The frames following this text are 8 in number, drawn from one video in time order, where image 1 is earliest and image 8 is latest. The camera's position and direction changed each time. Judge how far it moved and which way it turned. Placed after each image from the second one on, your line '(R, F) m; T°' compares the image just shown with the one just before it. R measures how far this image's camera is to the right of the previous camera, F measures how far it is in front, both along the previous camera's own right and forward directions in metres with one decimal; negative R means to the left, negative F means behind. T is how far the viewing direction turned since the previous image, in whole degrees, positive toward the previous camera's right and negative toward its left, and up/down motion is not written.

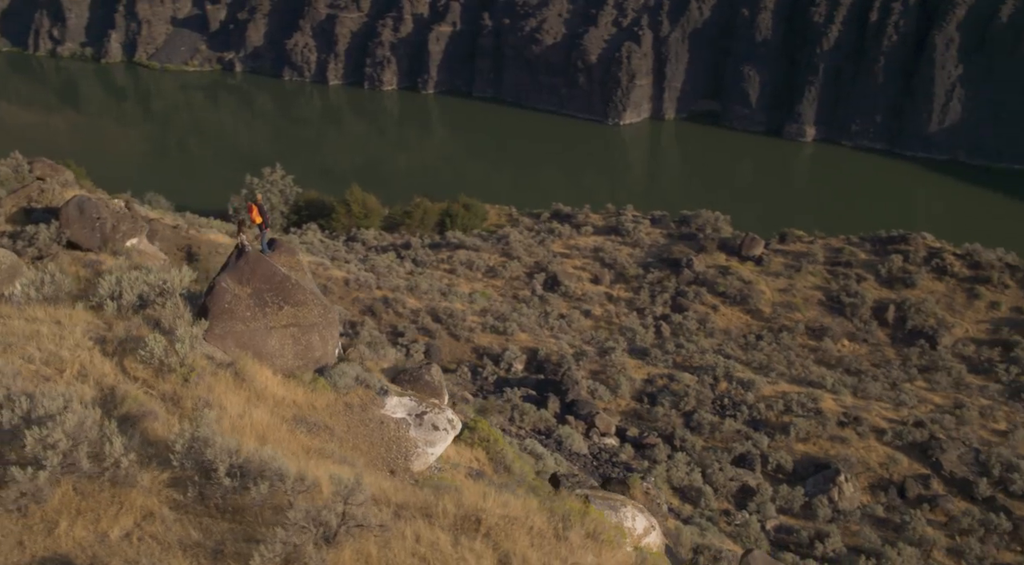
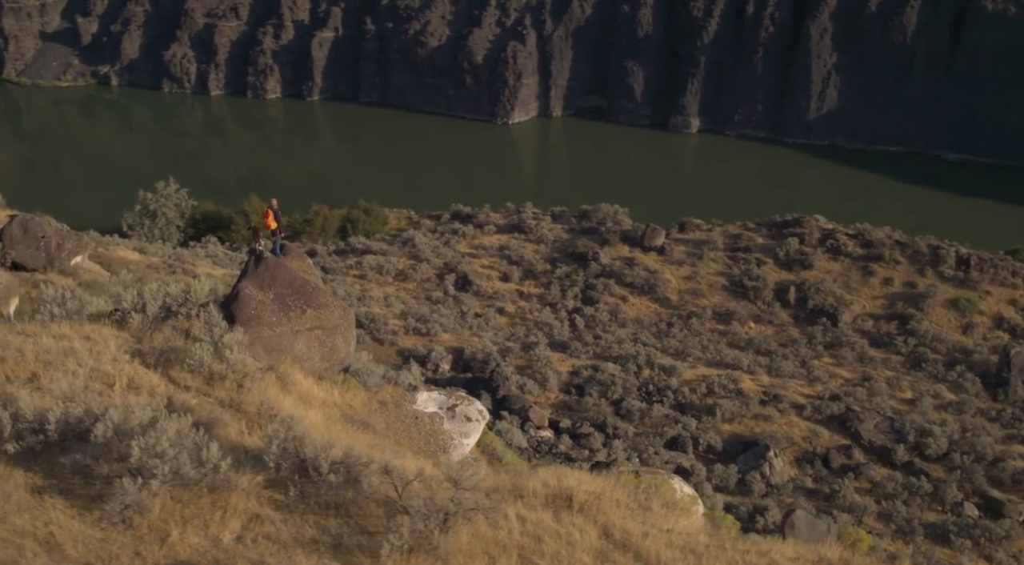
(-2.1, -0.3) m; +7°
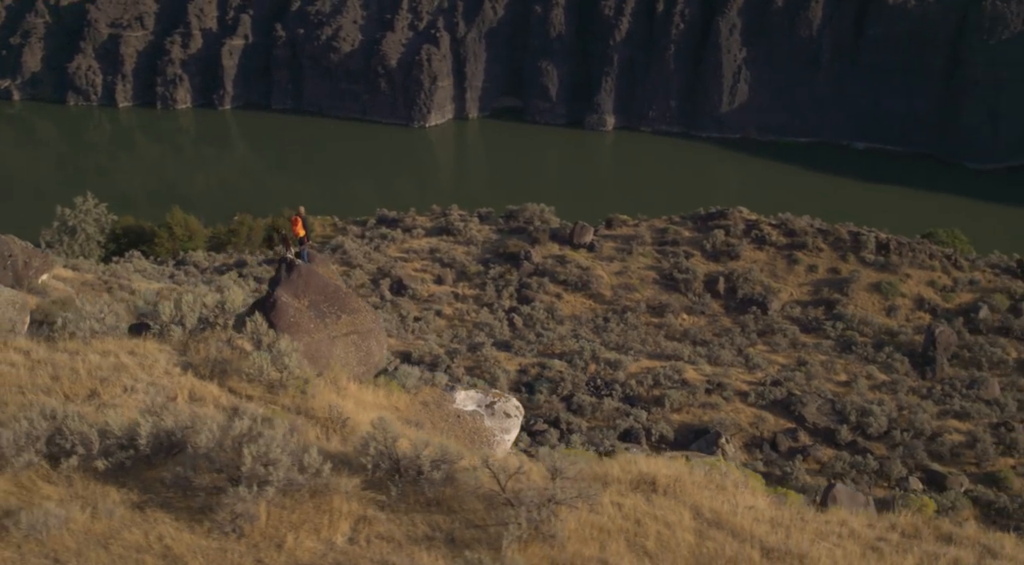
(-1.9, -0.2) m; +6°
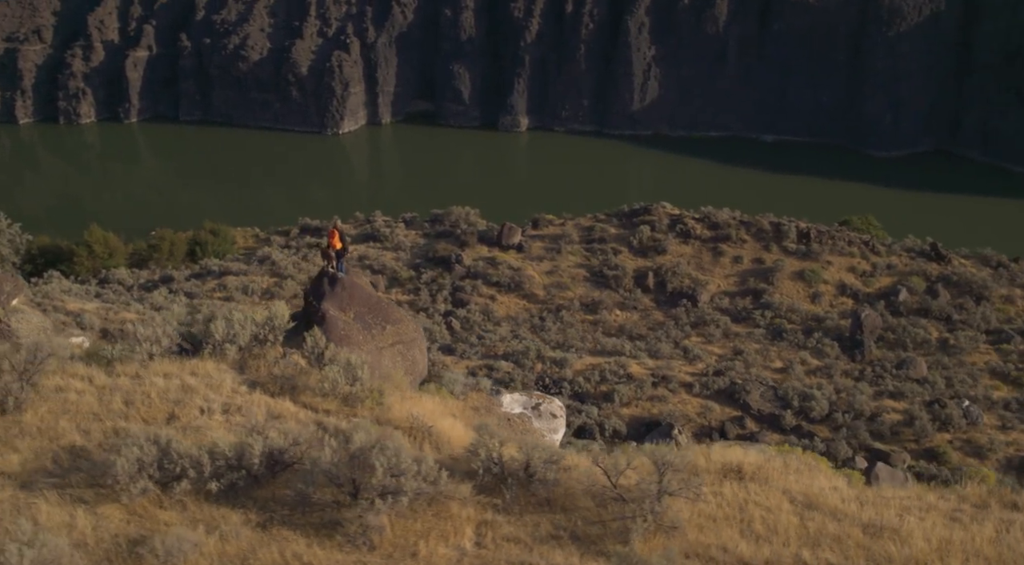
(-2.1, -0.1) m; +6°
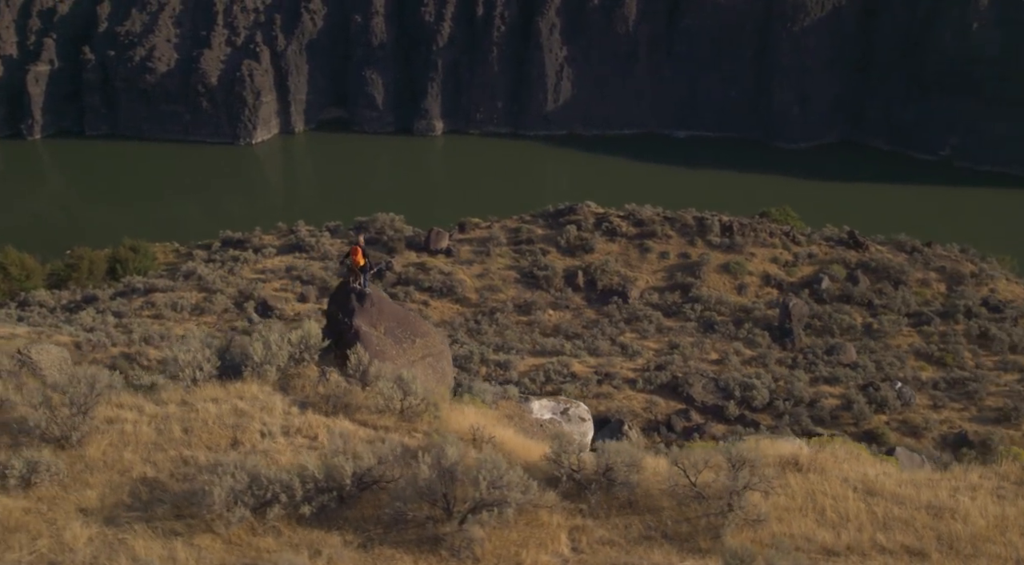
(-1.8, -0.1) m; +6°
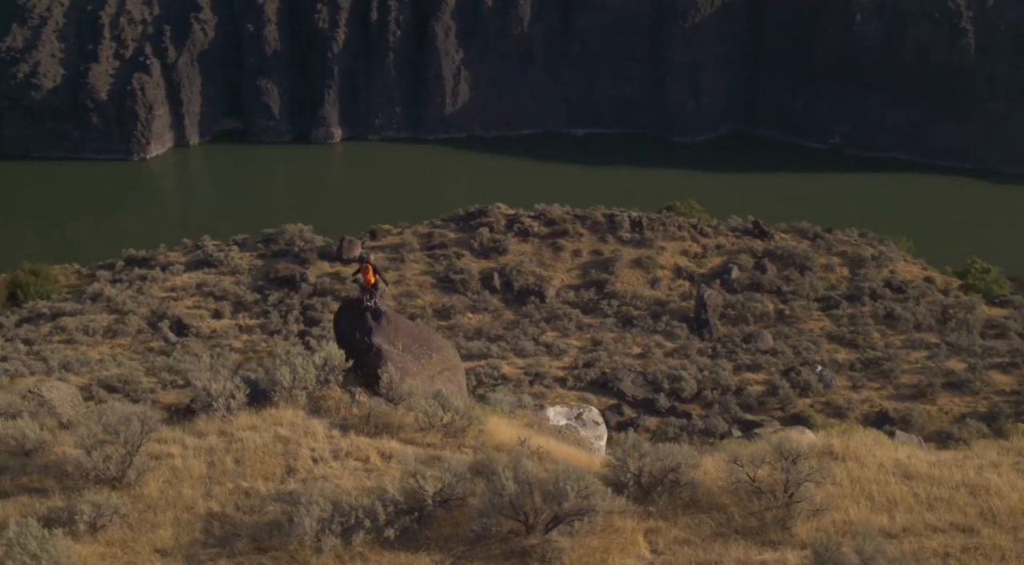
(-1.8, 0.0) m; +6°
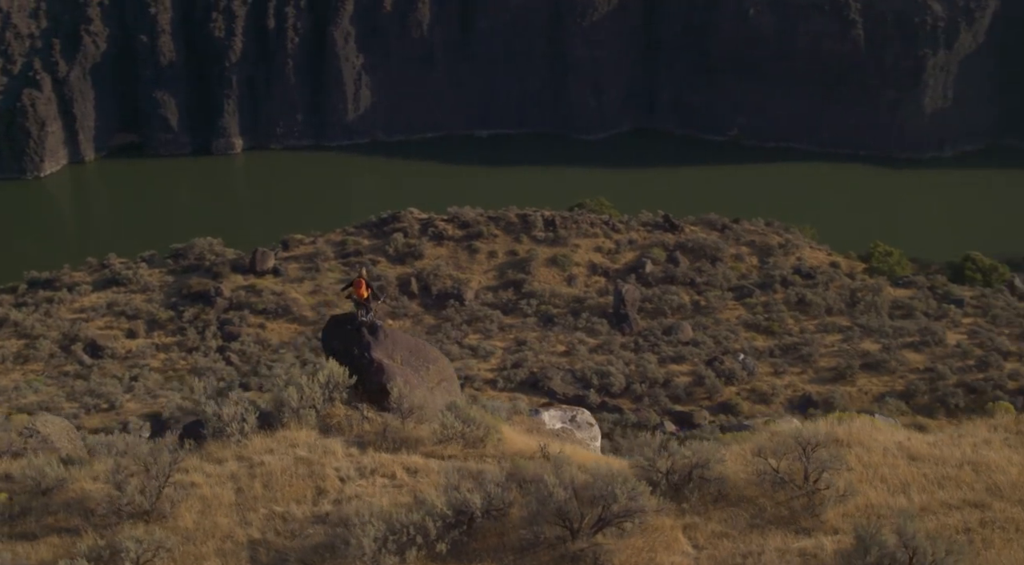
(-1.4, +0.1) m; +6°
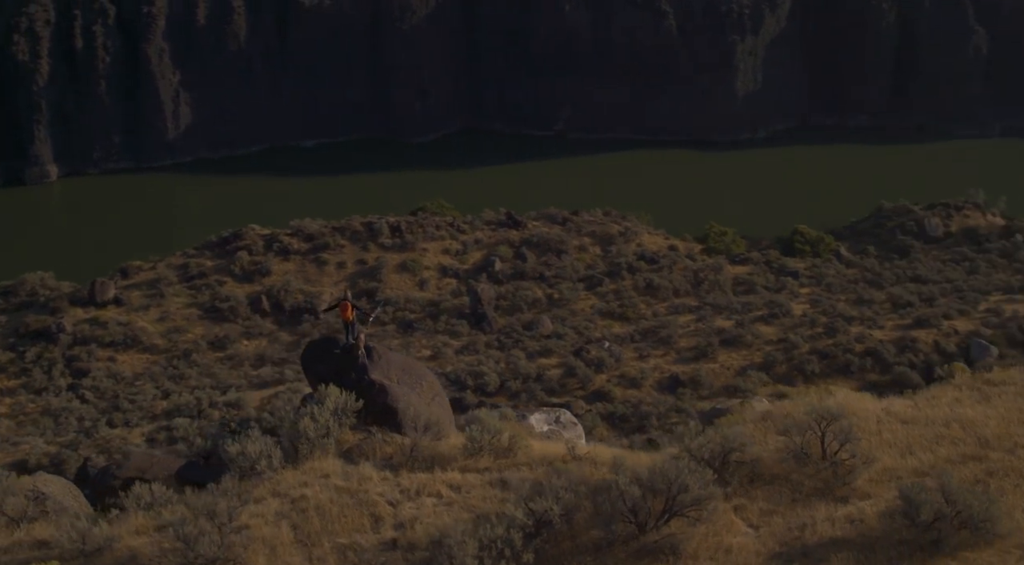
(-2.5, +0.3) m; +10°
